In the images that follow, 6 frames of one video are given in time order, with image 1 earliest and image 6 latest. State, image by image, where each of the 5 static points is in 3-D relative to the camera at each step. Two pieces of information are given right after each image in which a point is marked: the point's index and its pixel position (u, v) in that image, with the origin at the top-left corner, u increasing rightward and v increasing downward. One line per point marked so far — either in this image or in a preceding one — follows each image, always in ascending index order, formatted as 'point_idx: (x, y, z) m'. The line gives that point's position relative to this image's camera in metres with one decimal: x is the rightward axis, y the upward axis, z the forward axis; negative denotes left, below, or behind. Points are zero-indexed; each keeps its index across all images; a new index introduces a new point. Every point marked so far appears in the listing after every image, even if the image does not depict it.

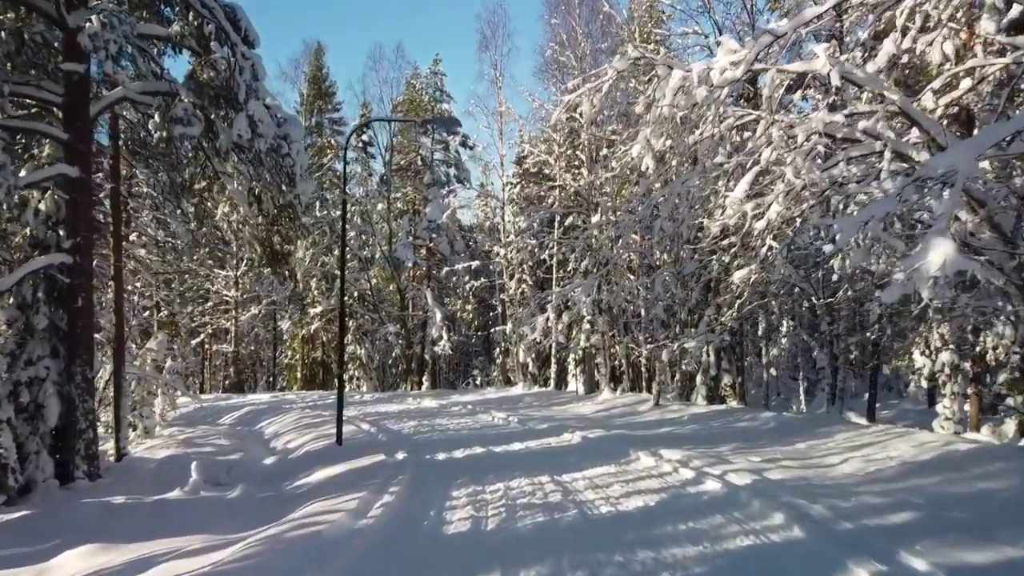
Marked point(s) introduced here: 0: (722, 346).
0: (+5.2, -1.4, +17.8) m
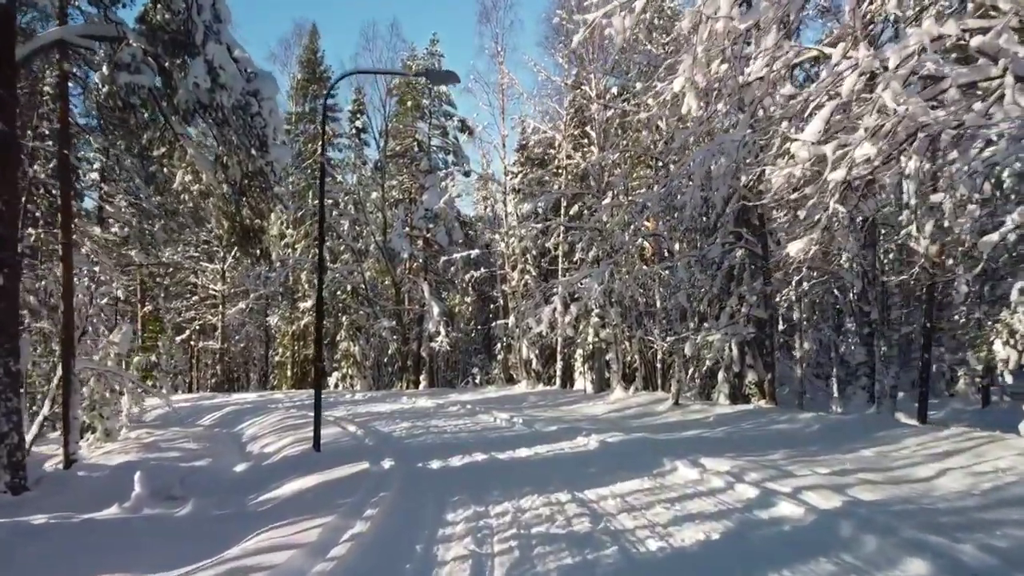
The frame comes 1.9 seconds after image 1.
0: (+5.3, -1.1, +16.1) m
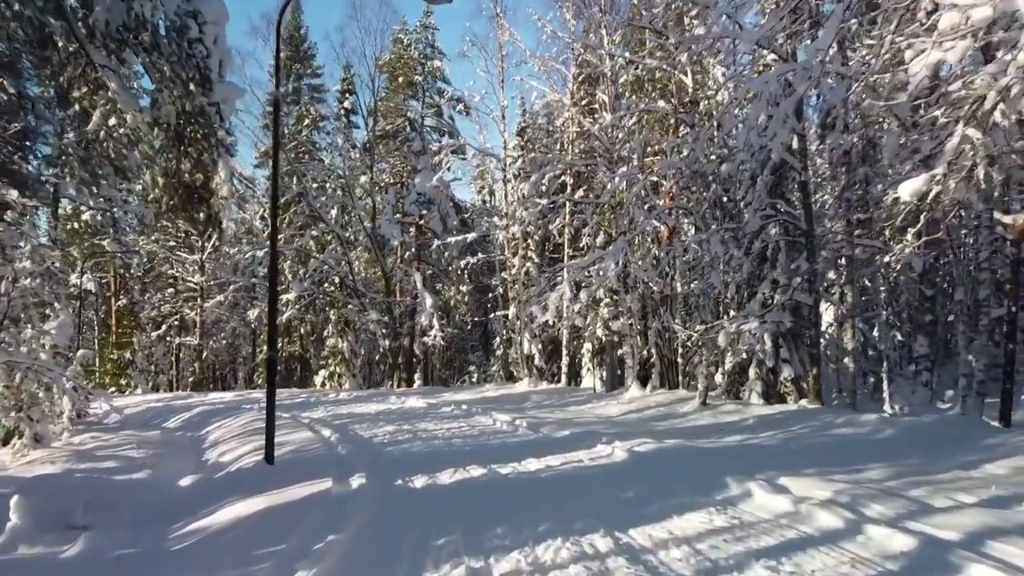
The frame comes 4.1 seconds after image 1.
0: (+5.3, -0.8, +14.0) m
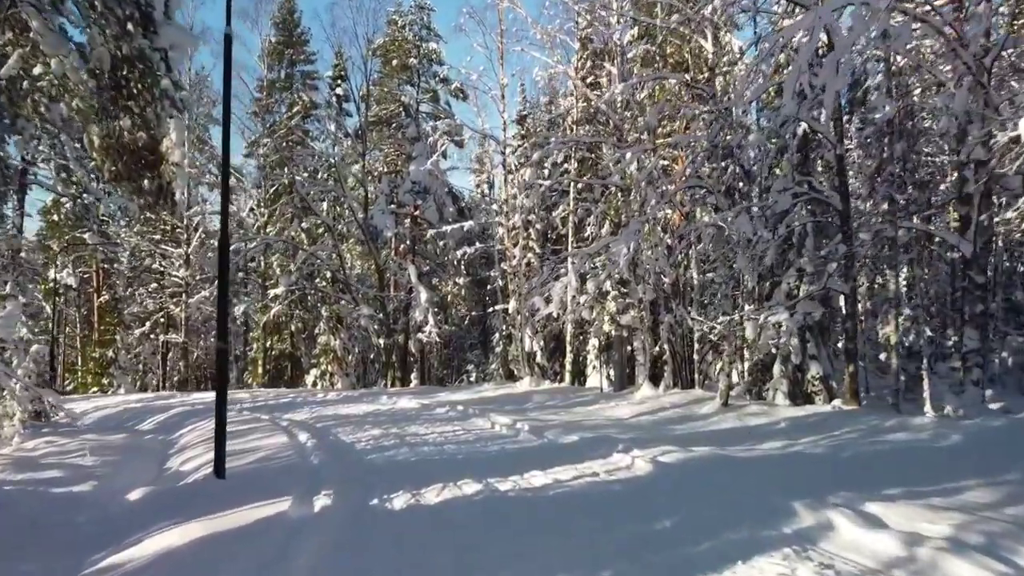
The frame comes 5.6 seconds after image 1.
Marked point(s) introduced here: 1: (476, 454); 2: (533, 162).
0: (+5.3, -0.6, +12.7) m
1: (-0.4, -2.0, +8.6) m
2: (+0.5, +3.0, +16.9) m
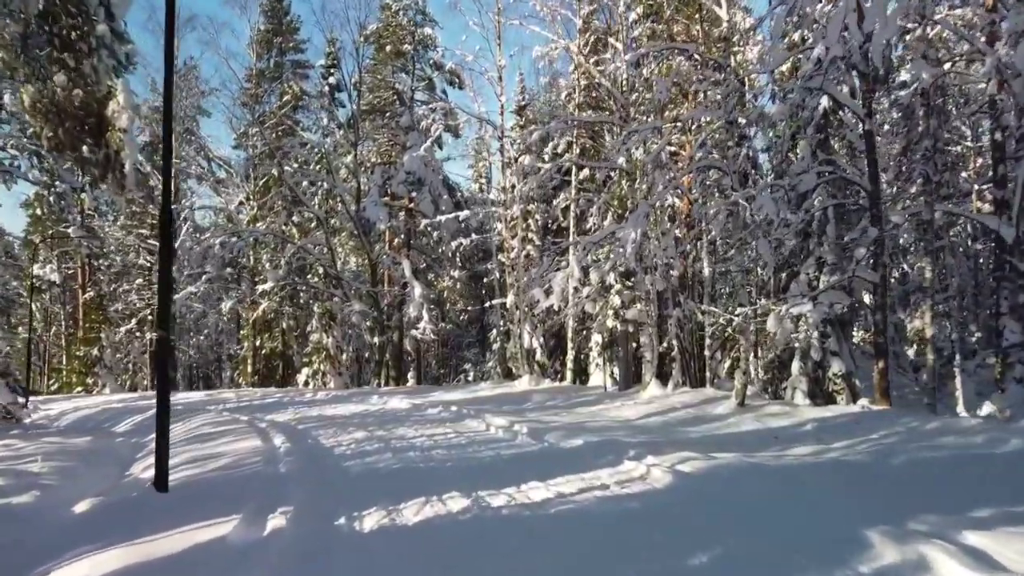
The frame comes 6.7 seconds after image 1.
0: (+5.3, -0.4, +11.7) m
1: (-0.5, -1.8, +7.6) m
2: (+0.4, +3.1, +15.9) m
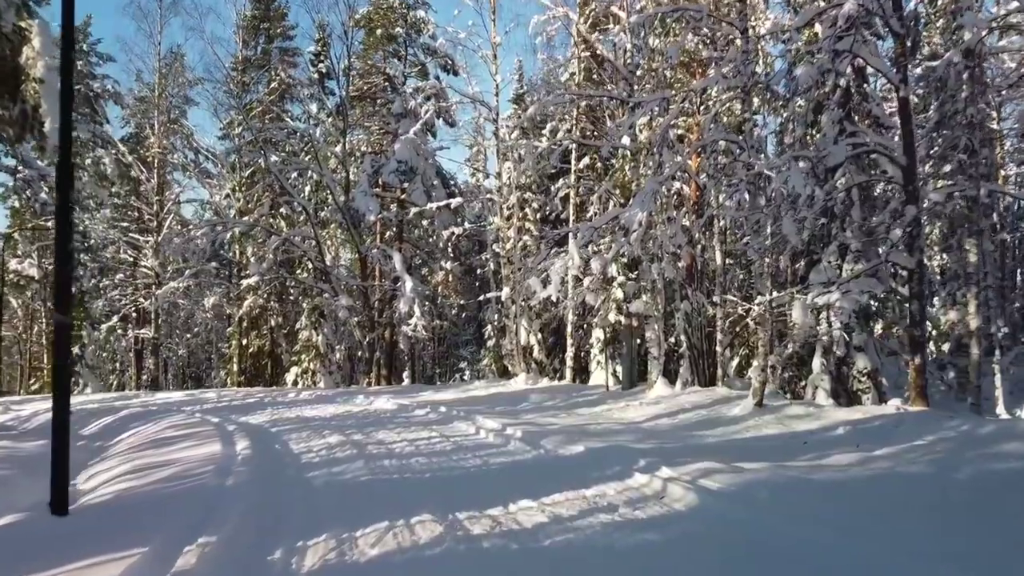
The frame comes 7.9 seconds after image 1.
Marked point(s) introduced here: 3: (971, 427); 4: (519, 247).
0: (+5.2, -0.3, +10.6) m
1: (-0.6, -1.7, +6.5) m
2: (+0.3, +3.3, +14.8) m
3: (+4.6, -1.4, +7.2) m
4: (+0.2, +1.0, +17.8) m
